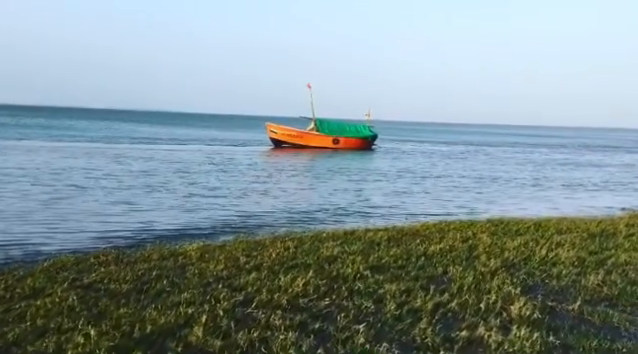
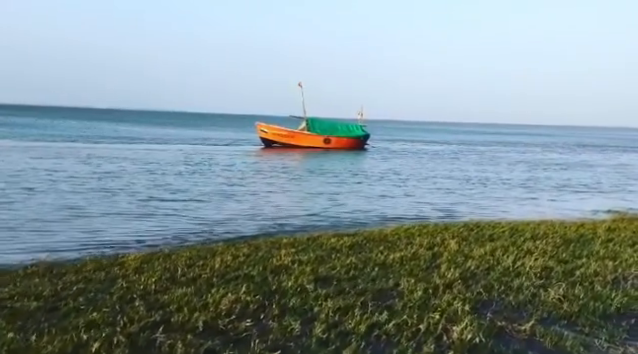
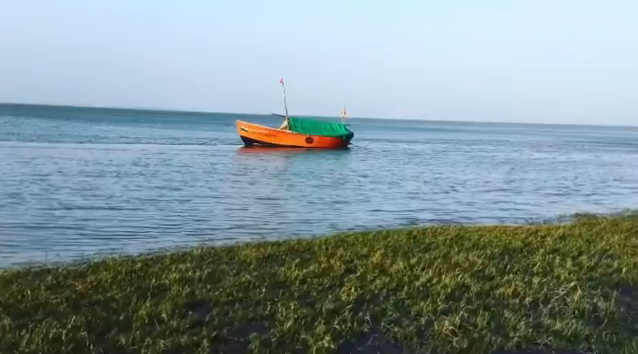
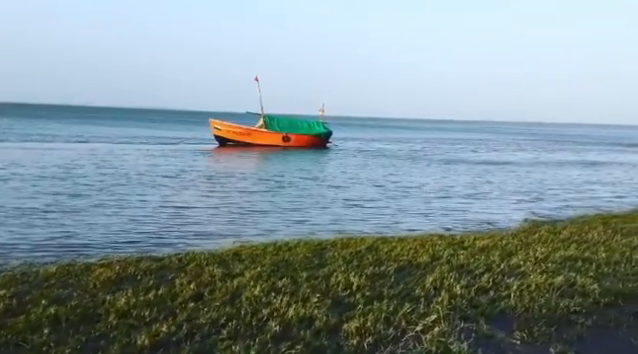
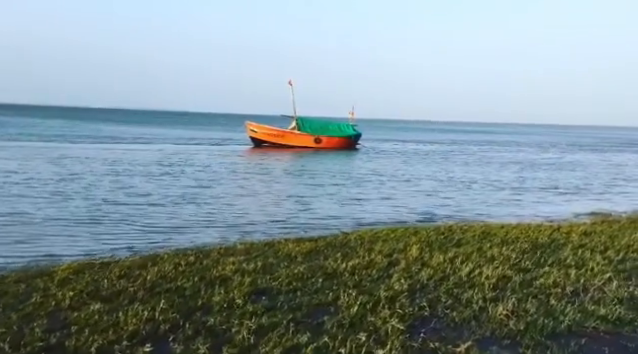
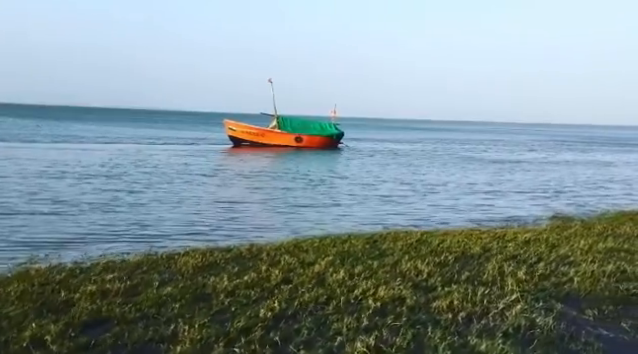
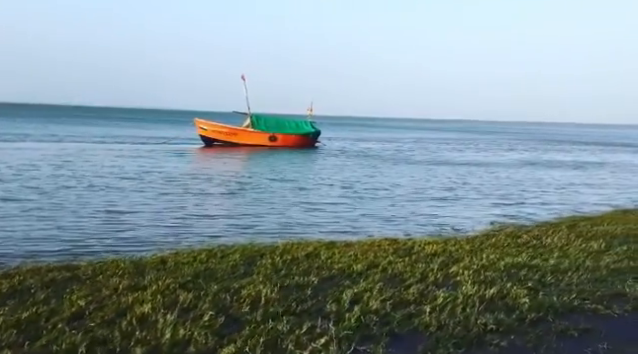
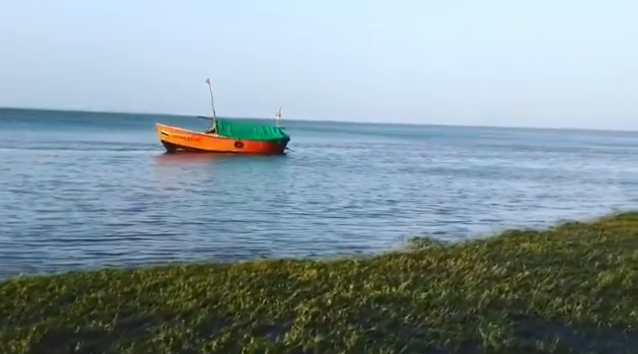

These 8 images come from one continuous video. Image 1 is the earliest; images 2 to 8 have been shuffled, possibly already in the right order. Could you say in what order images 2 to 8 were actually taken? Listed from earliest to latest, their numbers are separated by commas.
2, 5, 3, 6, 4, 7, 8
